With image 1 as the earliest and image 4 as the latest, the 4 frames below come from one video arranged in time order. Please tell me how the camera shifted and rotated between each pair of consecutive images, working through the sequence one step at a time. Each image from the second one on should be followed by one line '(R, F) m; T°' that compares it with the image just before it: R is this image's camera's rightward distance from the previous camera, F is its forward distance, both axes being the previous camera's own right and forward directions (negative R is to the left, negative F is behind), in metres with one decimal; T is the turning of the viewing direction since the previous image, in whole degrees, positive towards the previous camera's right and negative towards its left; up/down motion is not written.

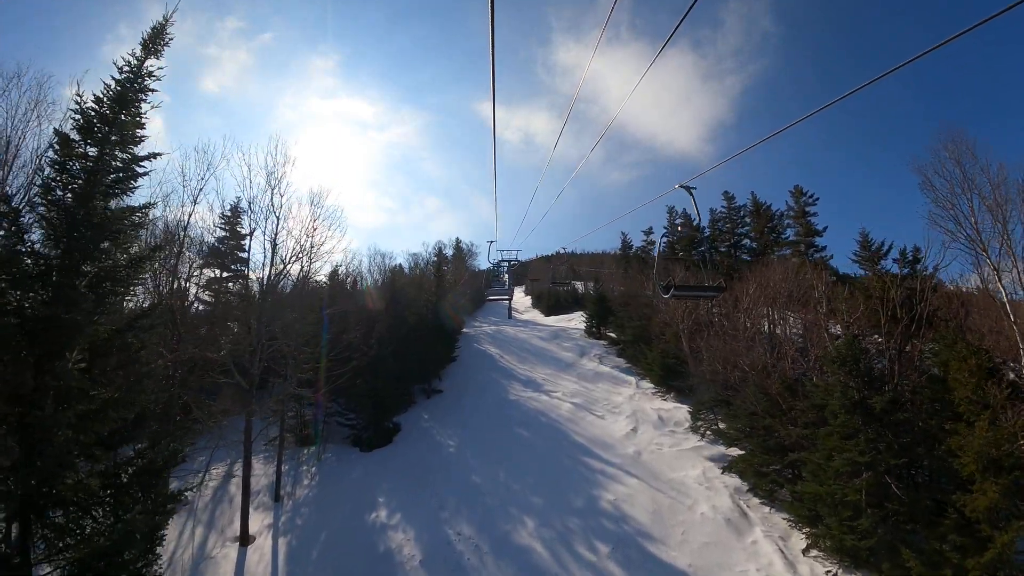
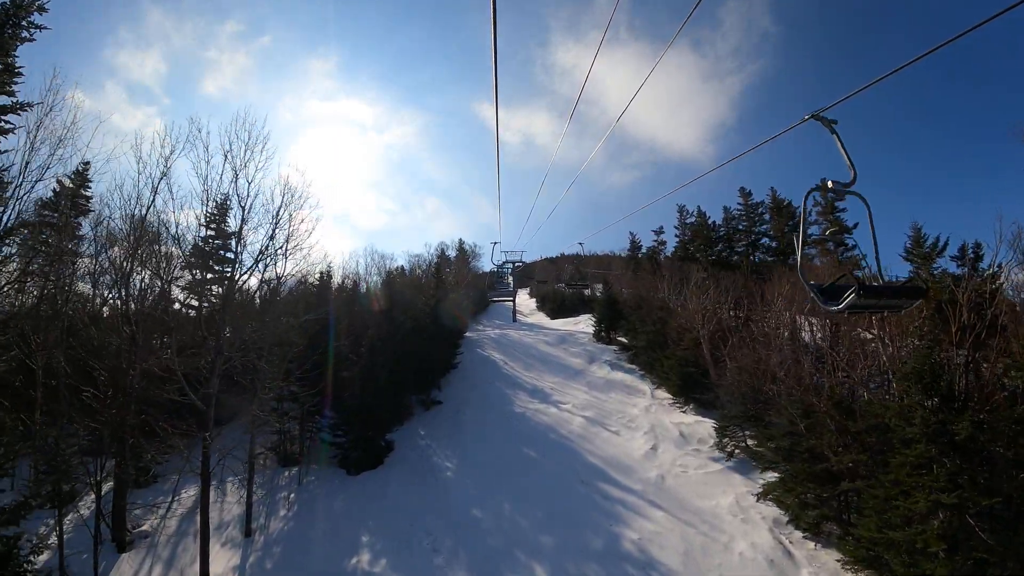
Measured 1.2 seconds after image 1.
(0.0, +1.5) m; -1°
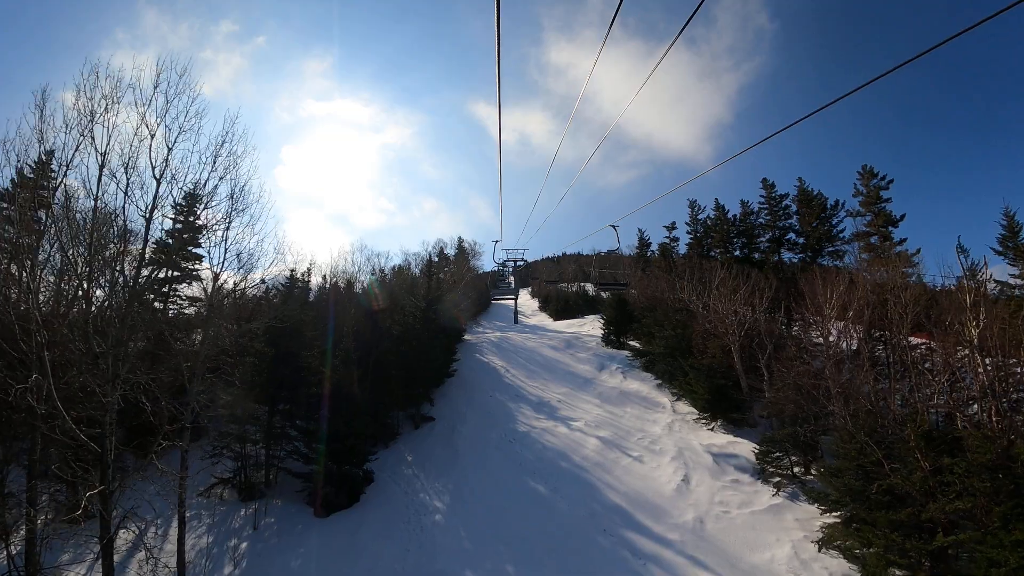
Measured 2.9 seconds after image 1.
(-0.1, +2.2) m; 0°
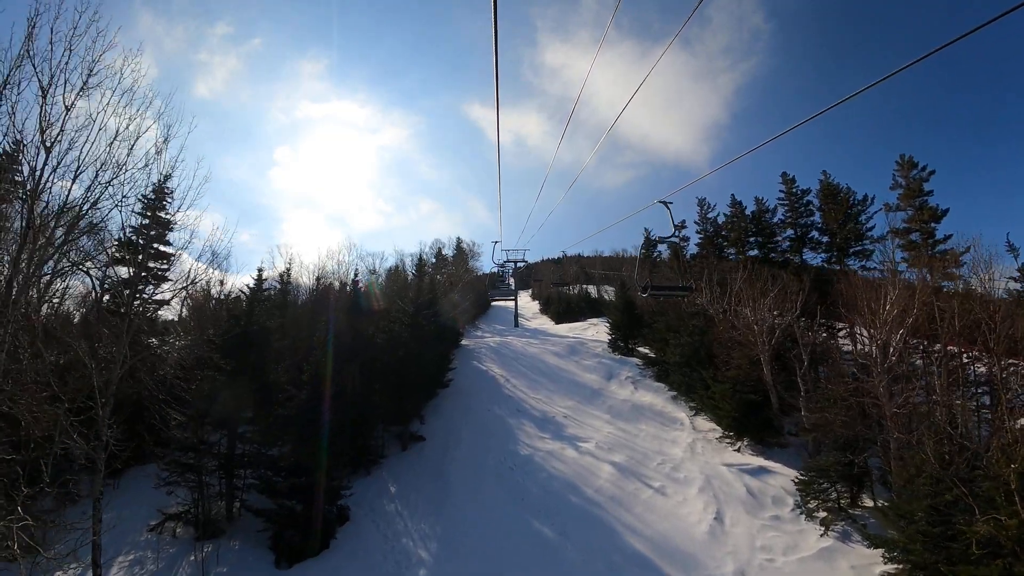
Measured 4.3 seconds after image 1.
(0.0, +1.7) m; 0°
